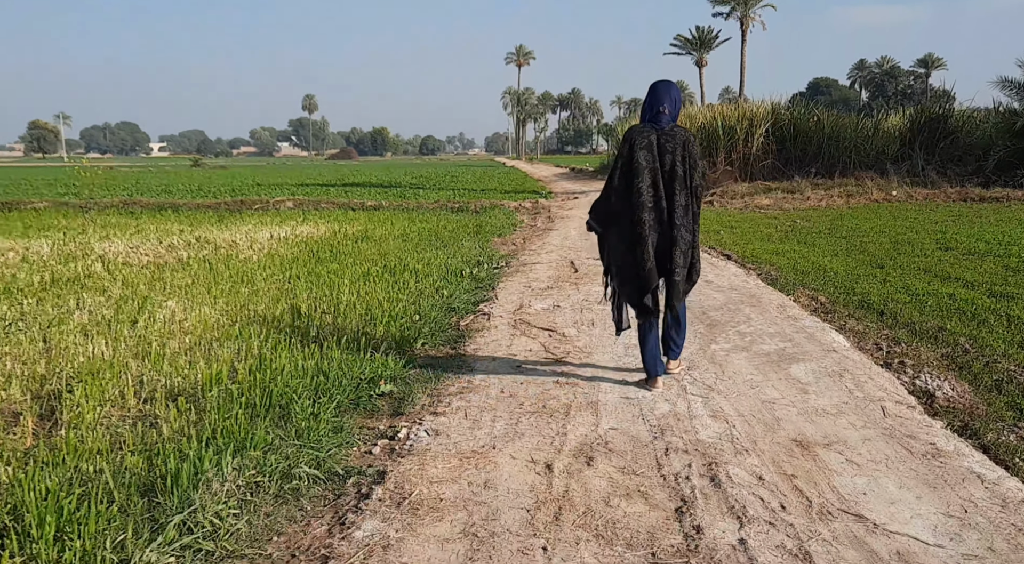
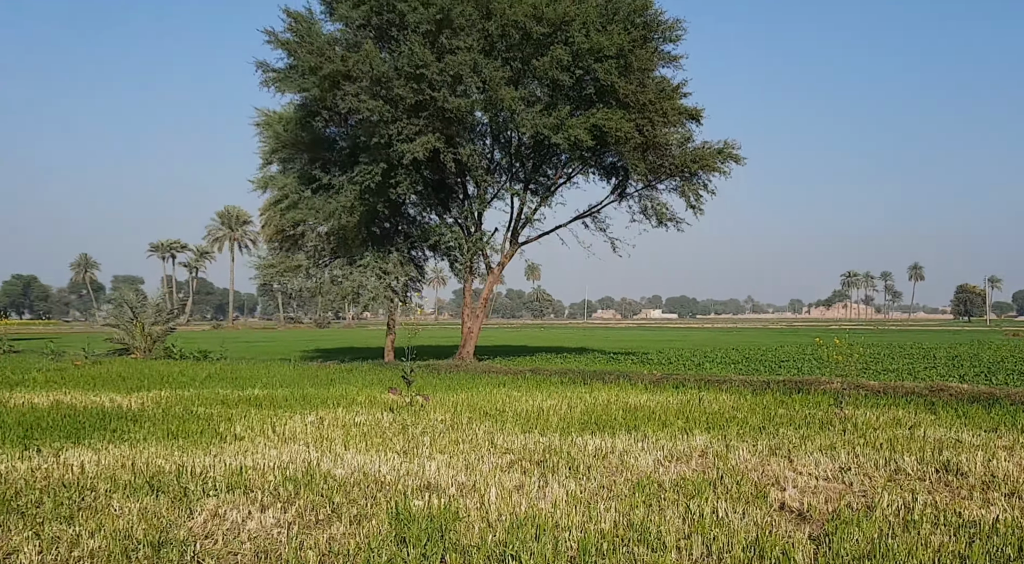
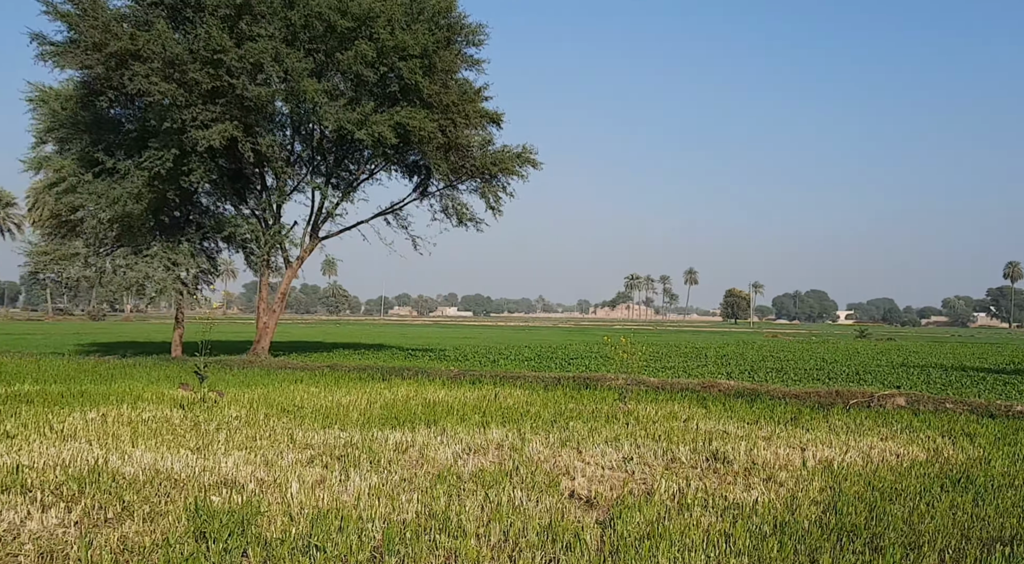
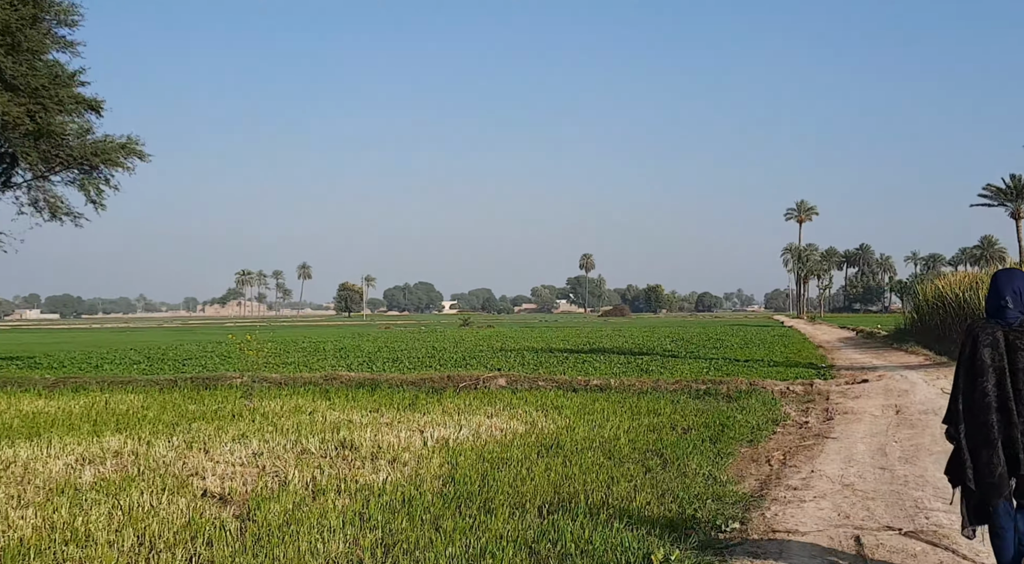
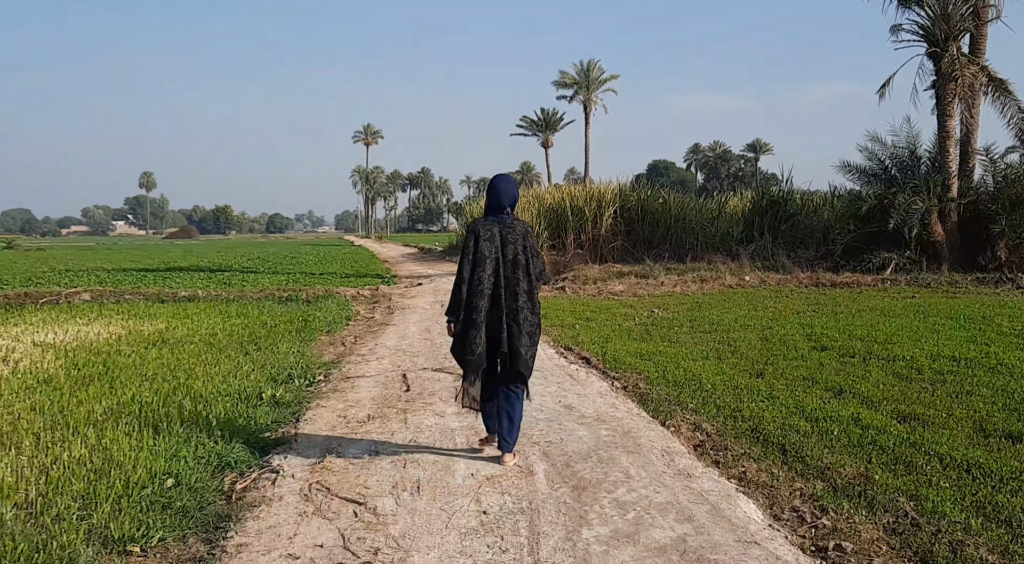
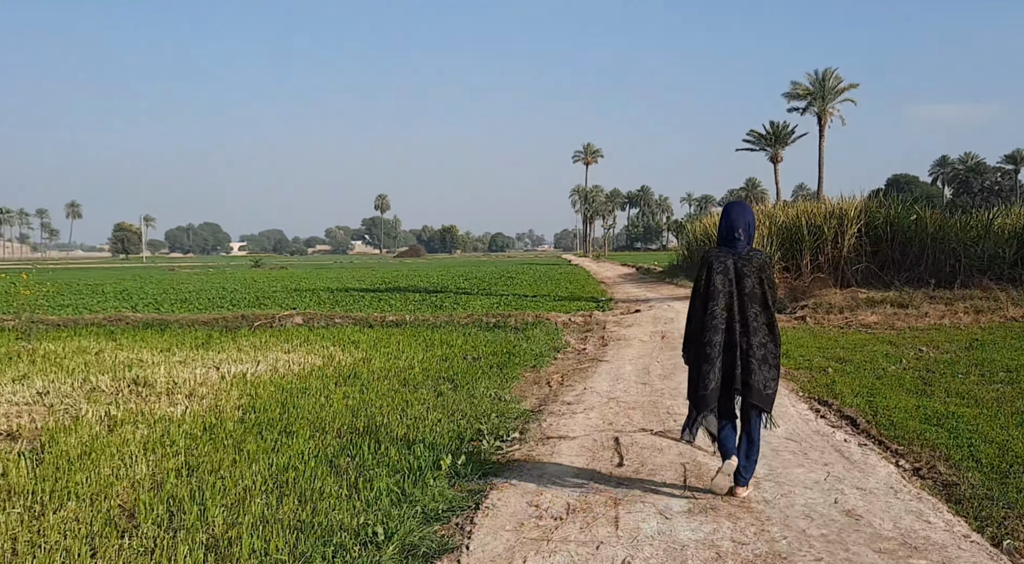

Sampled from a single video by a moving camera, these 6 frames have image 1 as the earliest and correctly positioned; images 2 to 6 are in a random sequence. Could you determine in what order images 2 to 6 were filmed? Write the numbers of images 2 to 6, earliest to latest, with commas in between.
5, 6, 4, 3, 2
